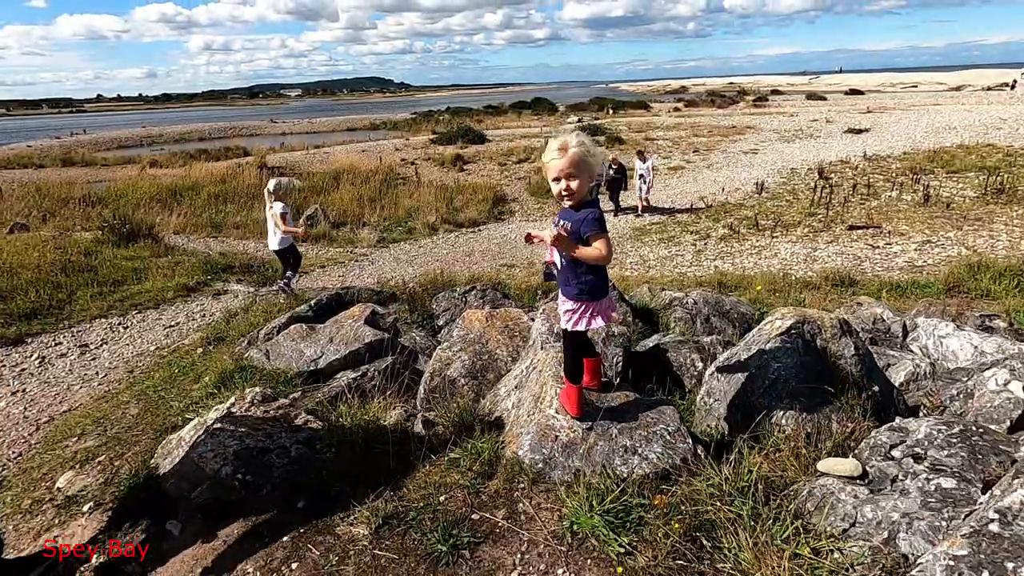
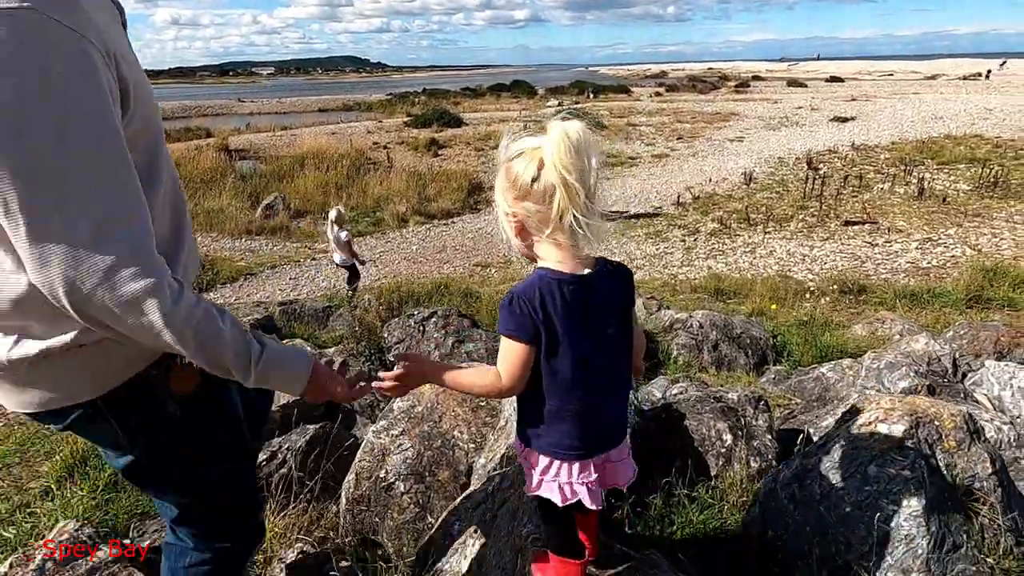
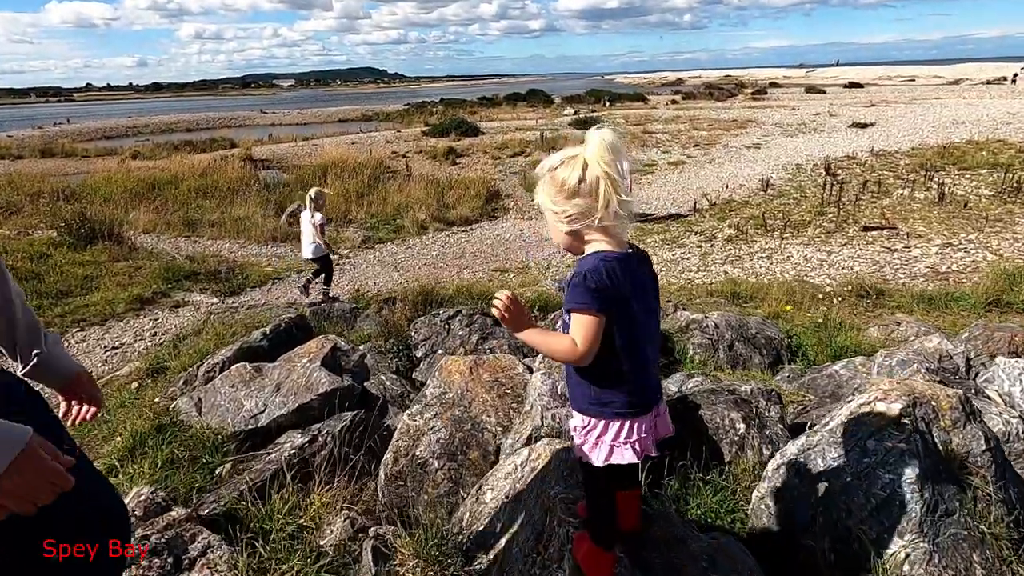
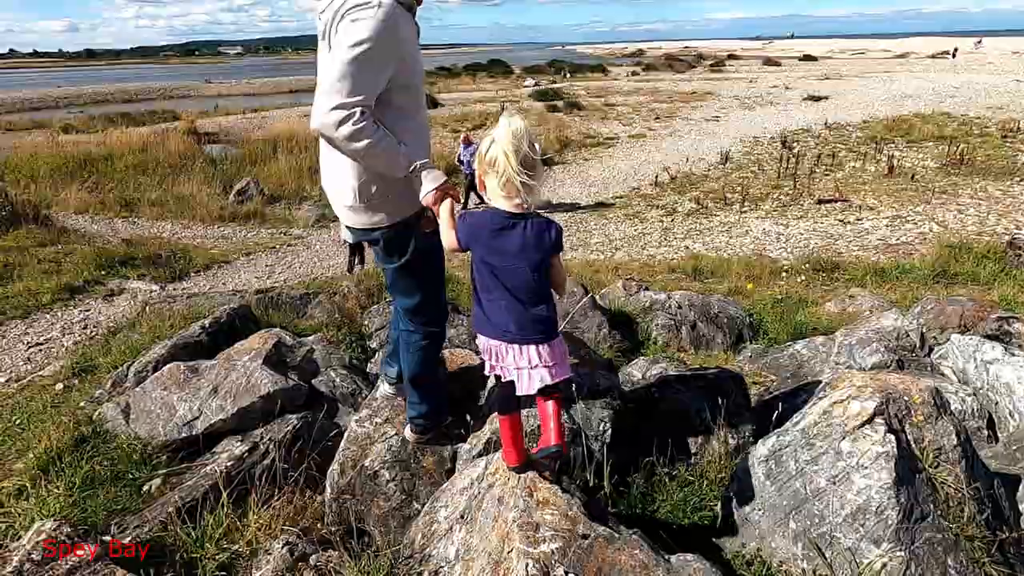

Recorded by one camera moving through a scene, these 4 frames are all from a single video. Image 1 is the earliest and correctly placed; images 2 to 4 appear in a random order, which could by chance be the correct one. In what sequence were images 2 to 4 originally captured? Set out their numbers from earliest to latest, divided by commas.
3, 2, 4
